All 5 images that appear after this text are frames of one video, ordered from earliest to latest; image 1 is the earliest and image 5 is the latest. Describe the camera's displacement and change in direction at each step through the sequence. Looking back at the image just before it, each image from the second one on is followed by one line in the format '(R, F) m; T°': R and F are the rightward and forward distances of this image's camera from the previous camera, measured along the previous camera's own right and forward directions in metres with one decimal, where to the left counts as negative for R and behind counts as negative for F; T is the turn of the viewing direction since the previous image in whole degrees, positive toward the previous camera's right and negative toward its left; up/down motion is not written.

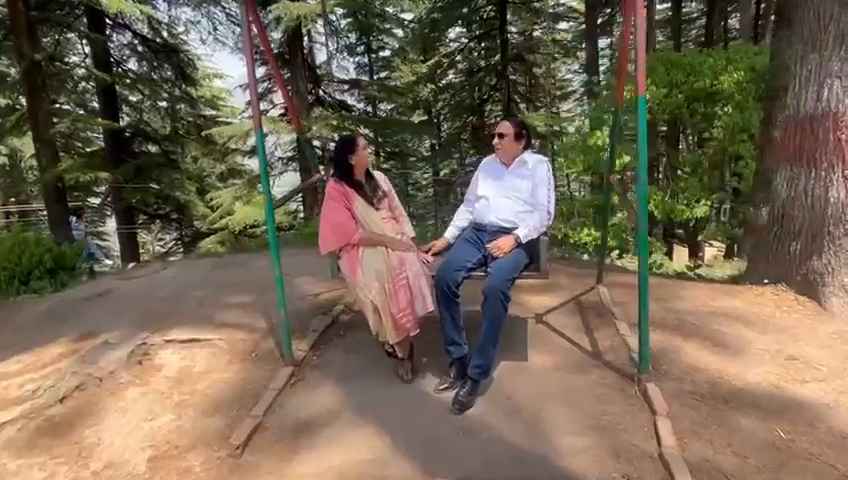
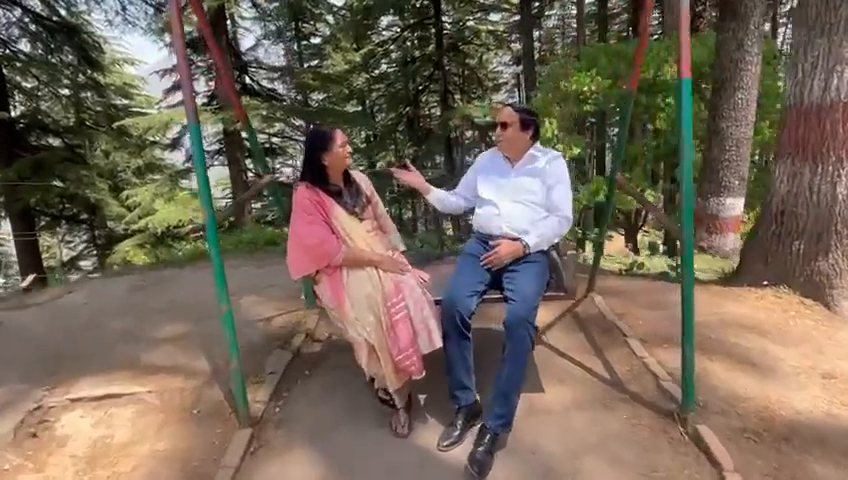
(-0.3, +0.7) m; +8°
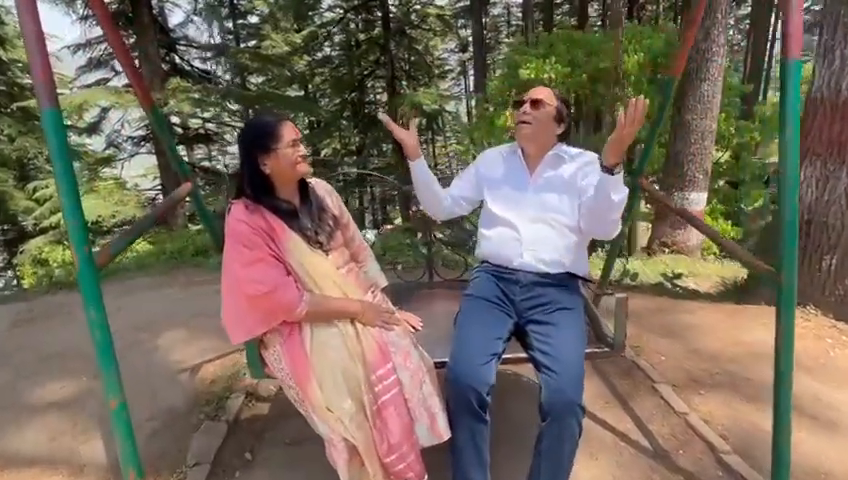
(-0.2, +0.9) m; +6°
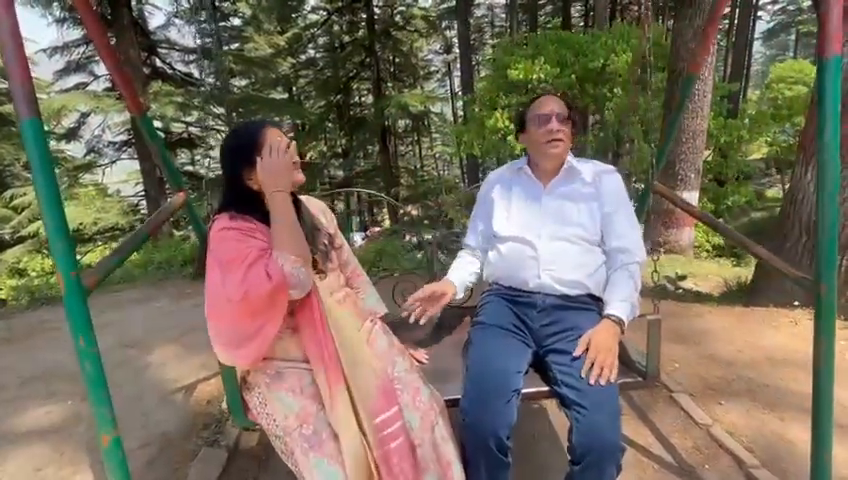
(-0.1, +0.1) m; +2°
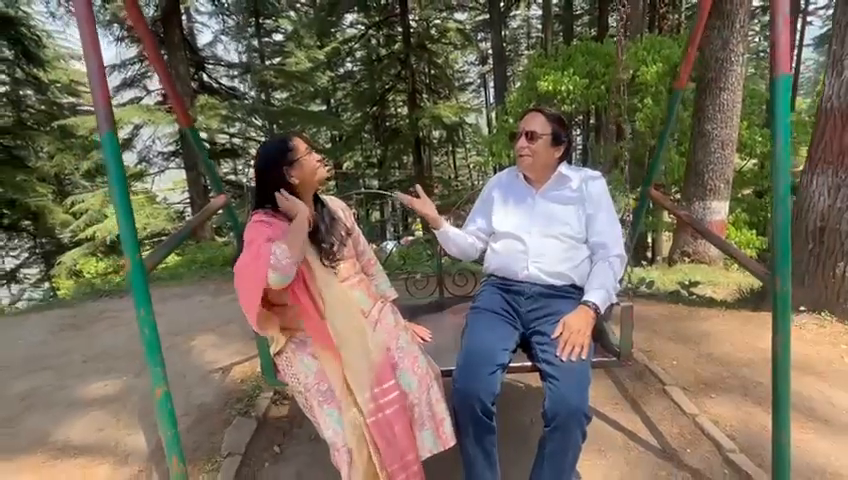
(+0.2, -0.3) m; -4°
